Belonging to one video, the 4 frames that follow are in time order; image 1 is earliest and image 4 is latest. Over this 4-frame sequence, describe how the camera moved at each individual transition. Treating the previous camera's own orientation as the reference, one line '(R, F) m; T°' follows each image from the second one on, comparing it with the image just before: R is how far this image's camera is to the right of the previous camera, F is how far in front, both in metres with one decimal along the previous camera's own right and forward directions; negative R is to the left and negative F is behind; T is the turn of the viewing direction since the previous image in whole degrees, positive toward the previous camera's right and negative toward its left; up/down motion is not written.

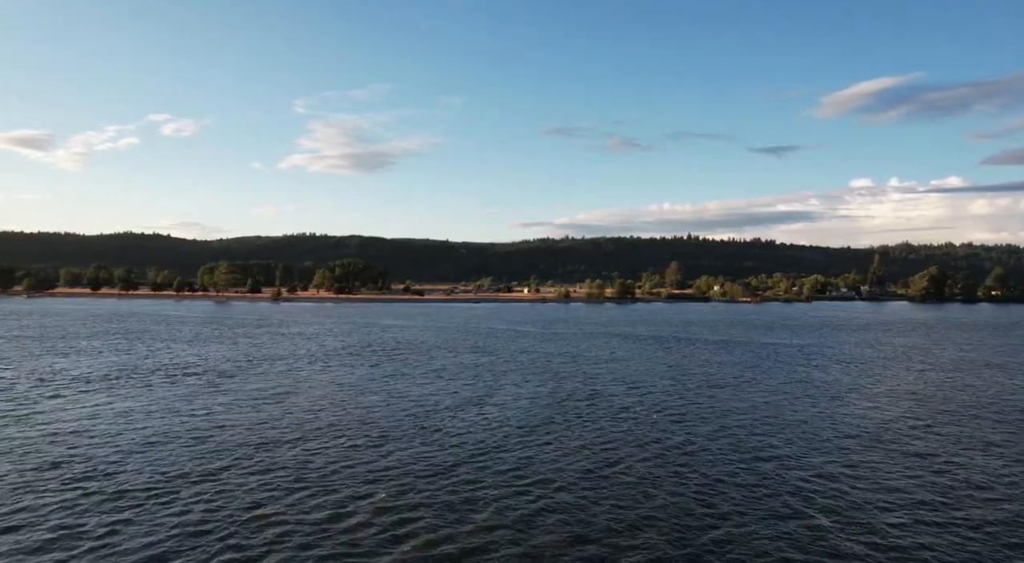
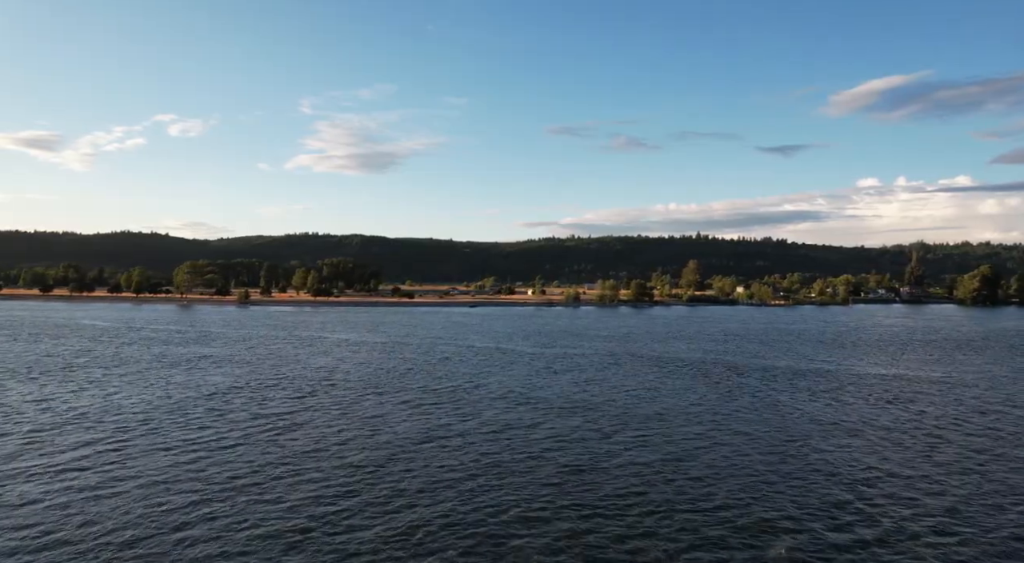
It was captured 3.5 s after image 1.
(+1.5, +37.6) m; 0°
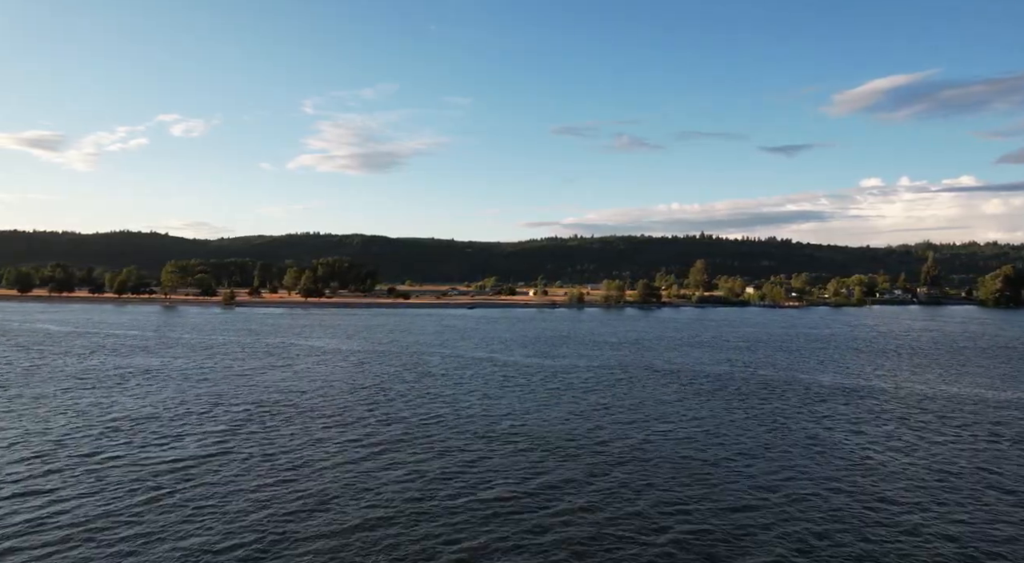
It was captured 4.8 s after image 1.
(+0.7, +14.1) m; 0°
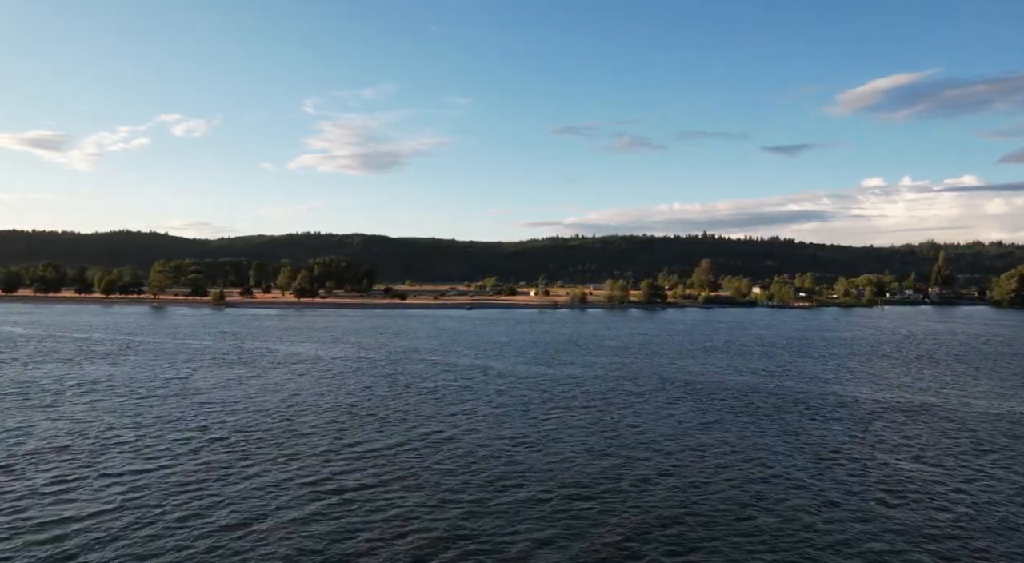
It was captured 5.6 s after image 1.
(+0.4, +9.2) m; 0°
